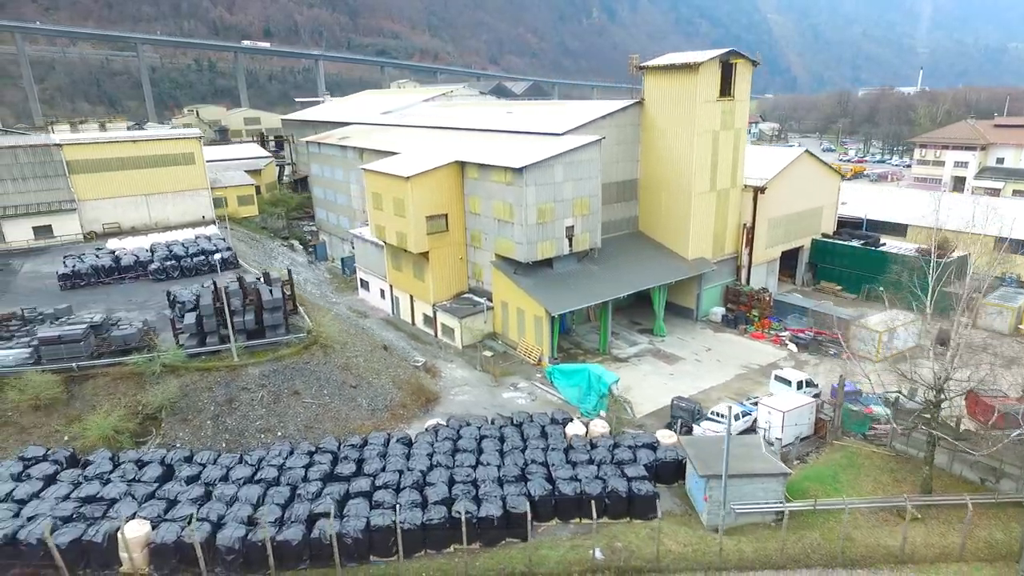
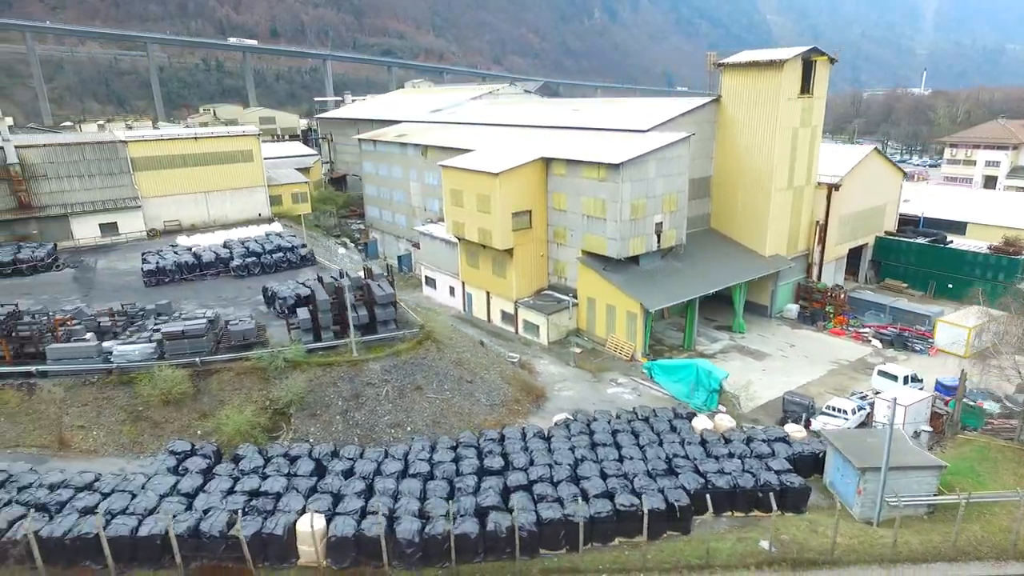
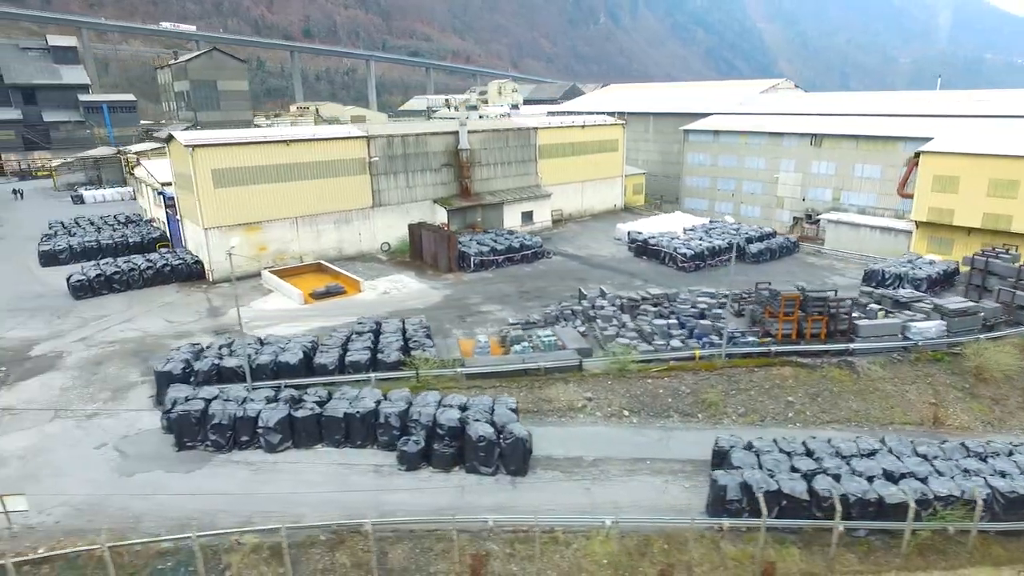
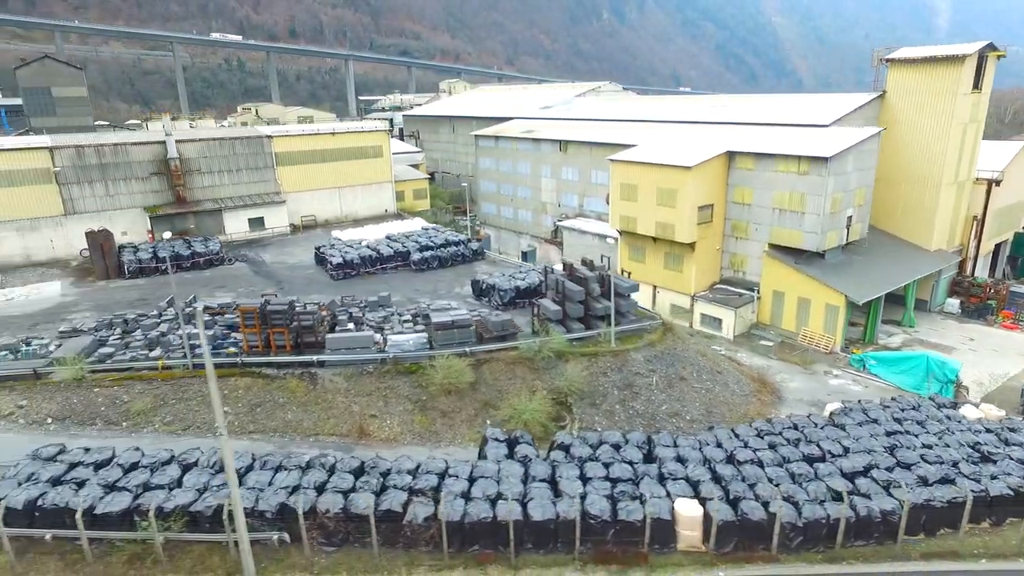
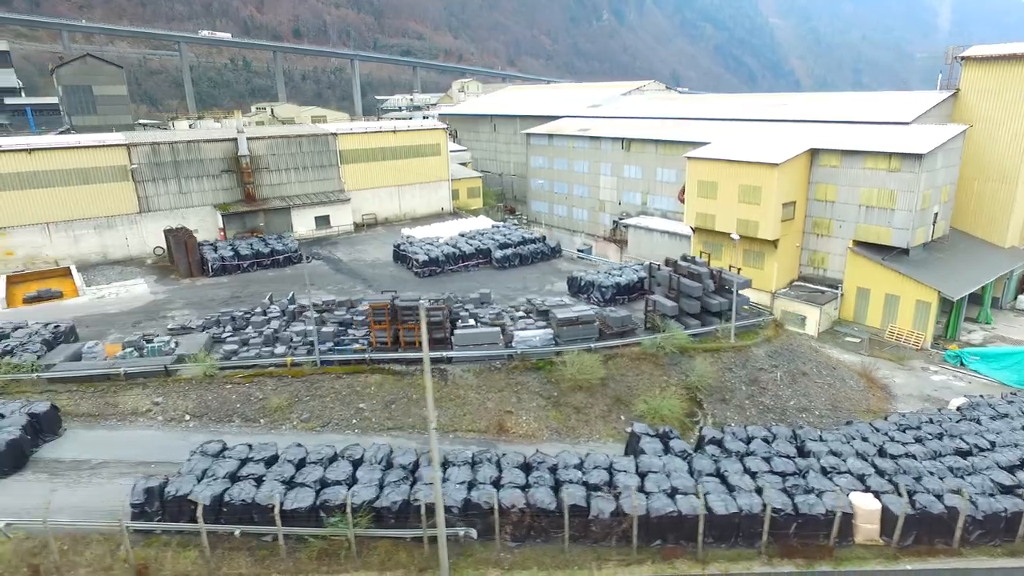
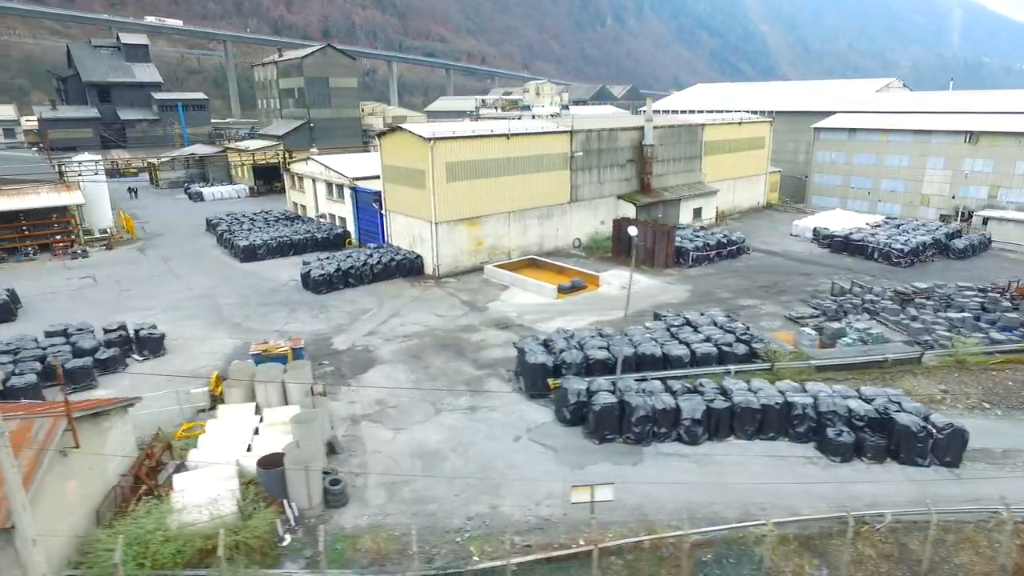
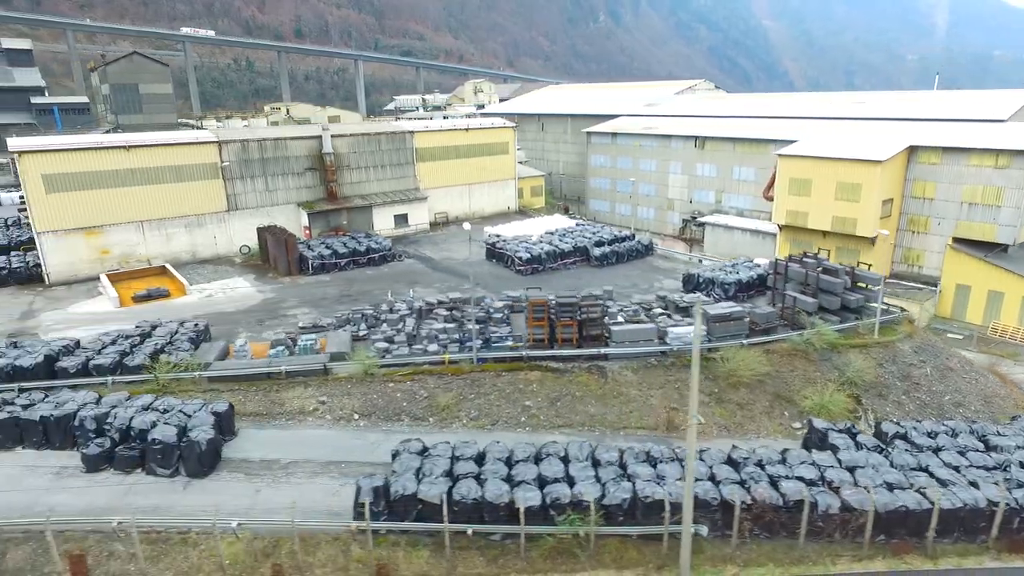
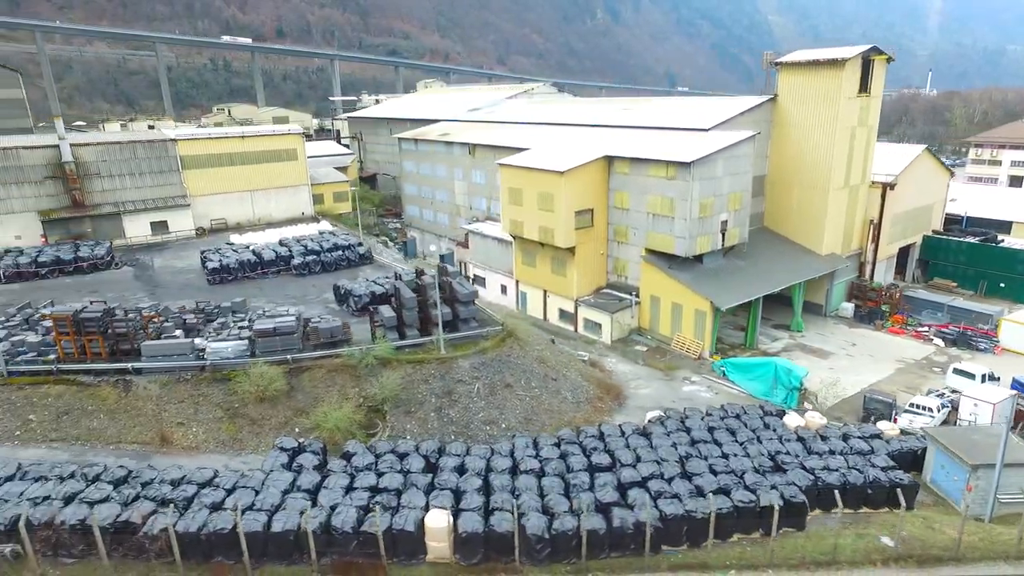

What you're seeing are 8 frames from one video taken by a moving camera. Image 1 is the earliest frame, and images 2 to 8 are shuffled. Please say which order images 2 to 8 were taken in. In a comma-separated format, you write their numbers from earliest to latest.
2, 8, 4, 5, 7, 3, 6
